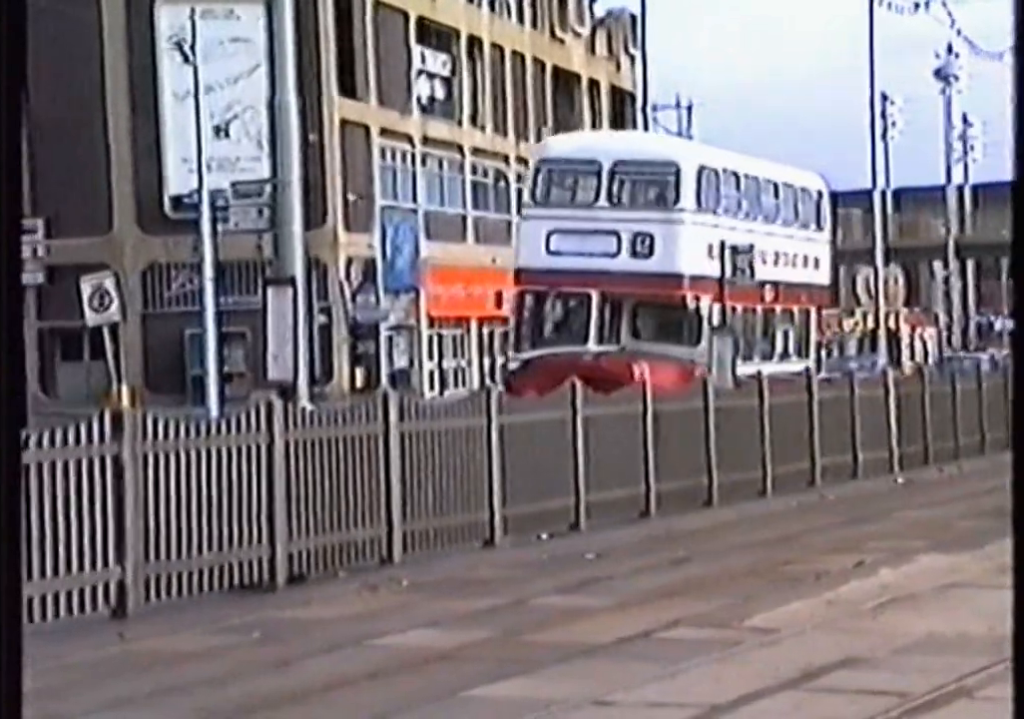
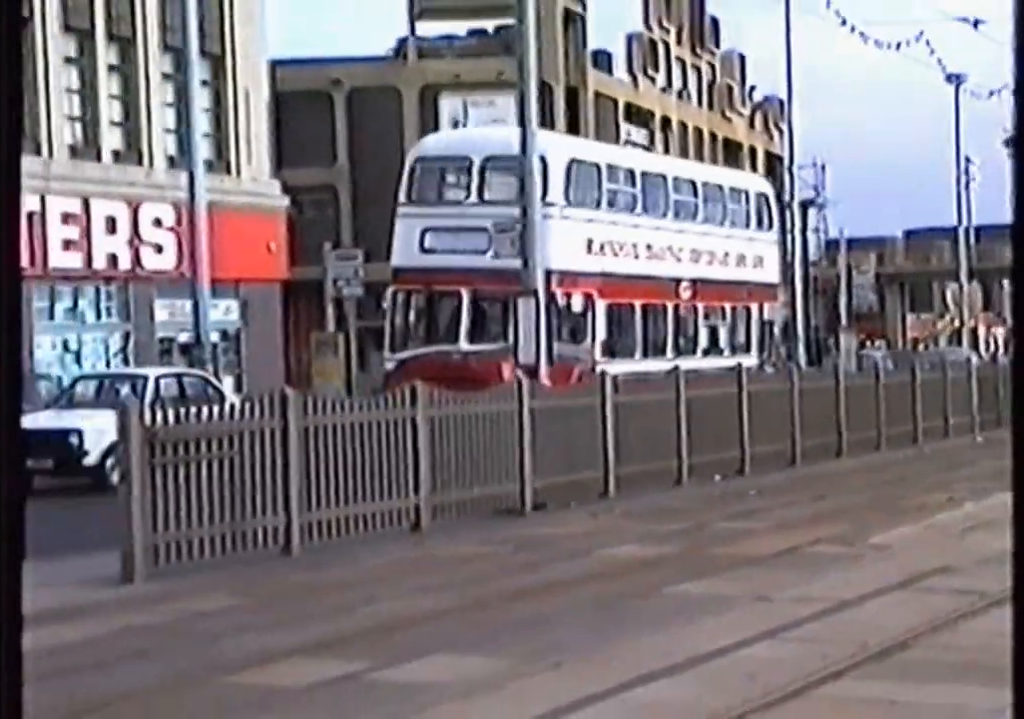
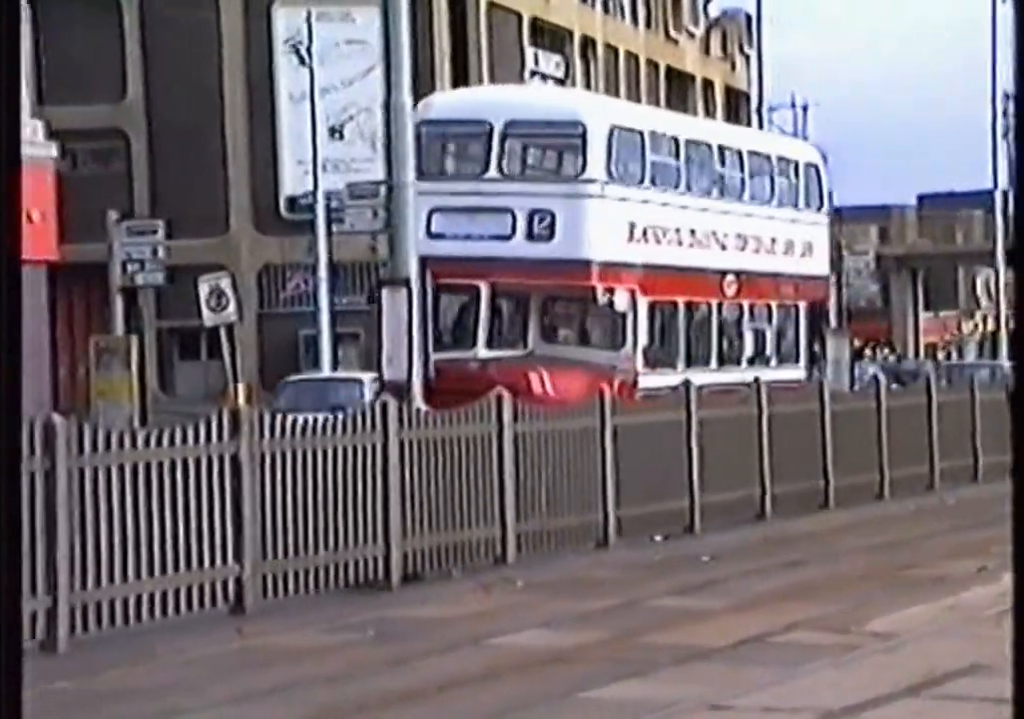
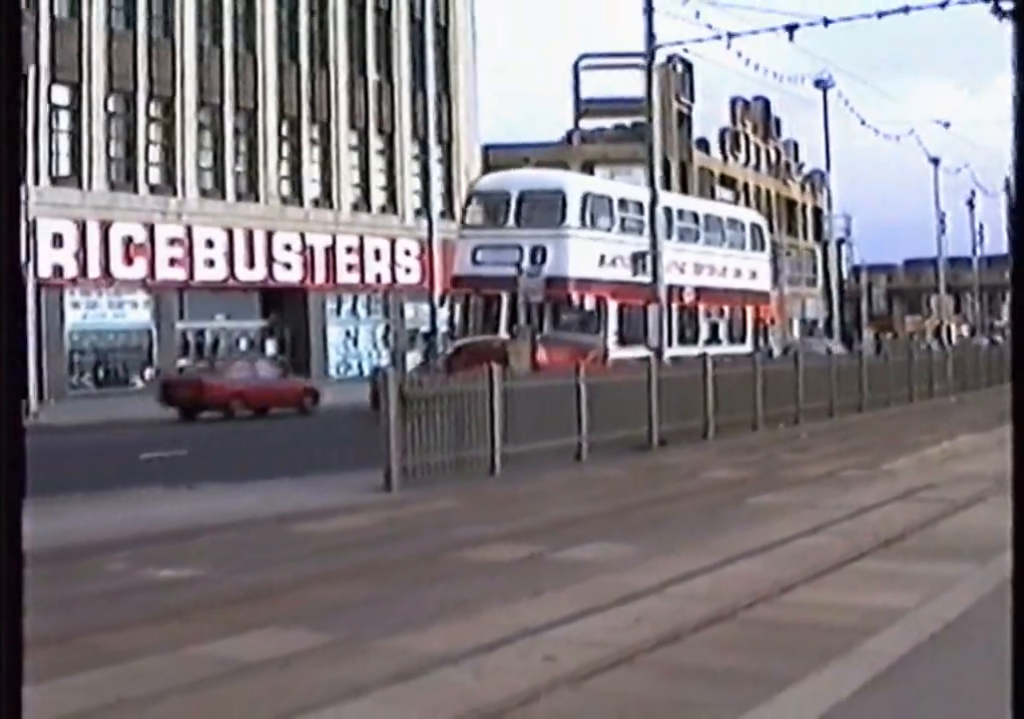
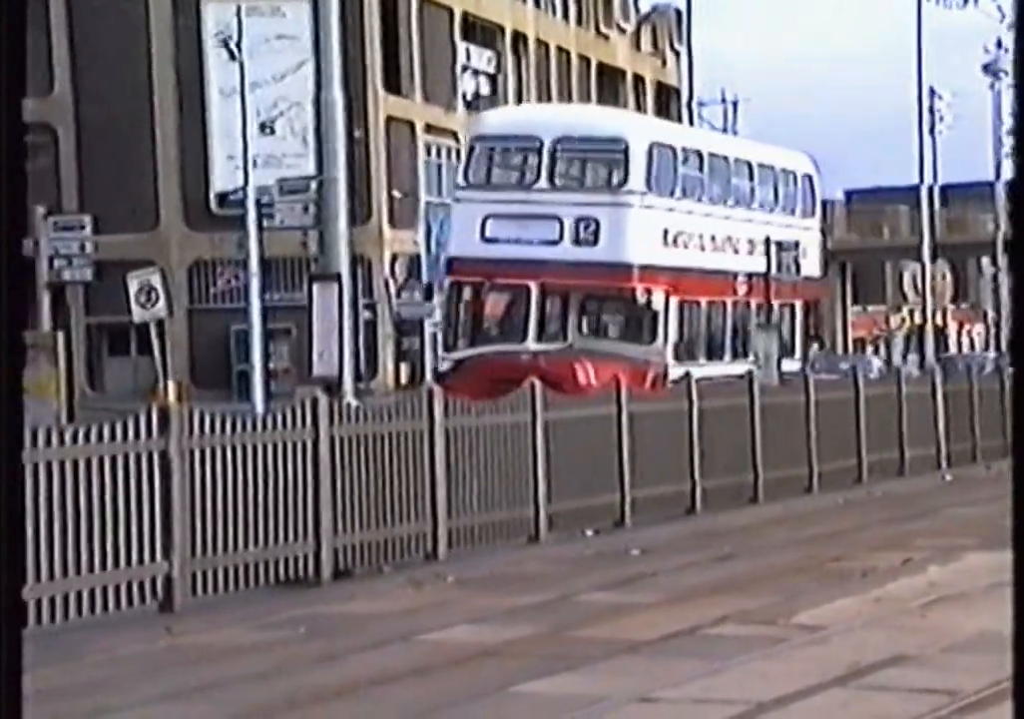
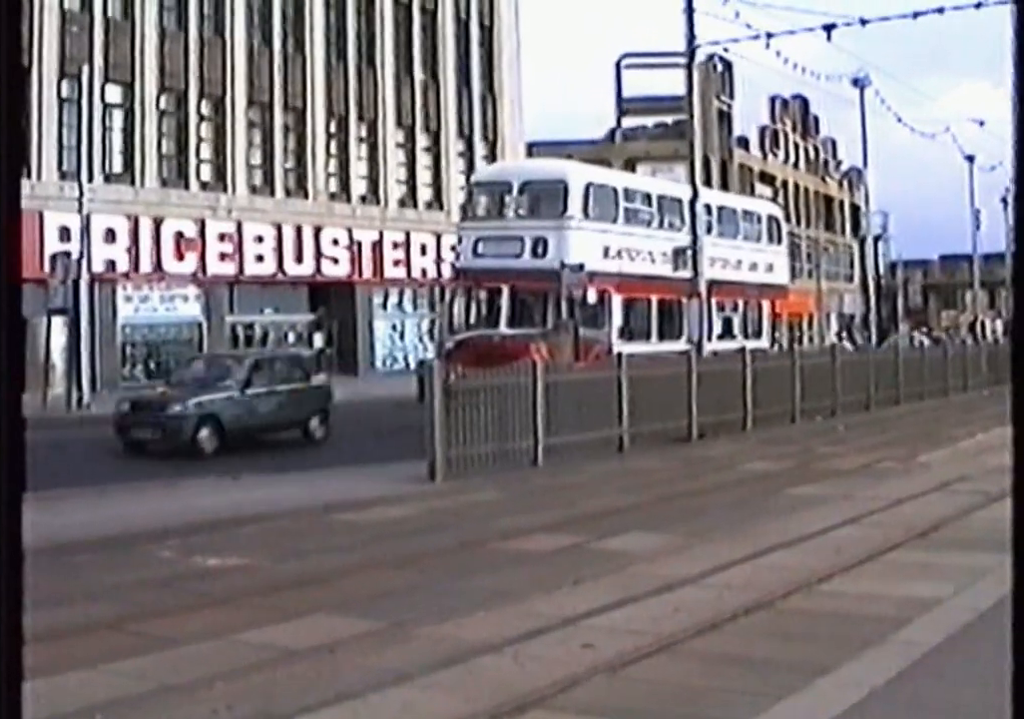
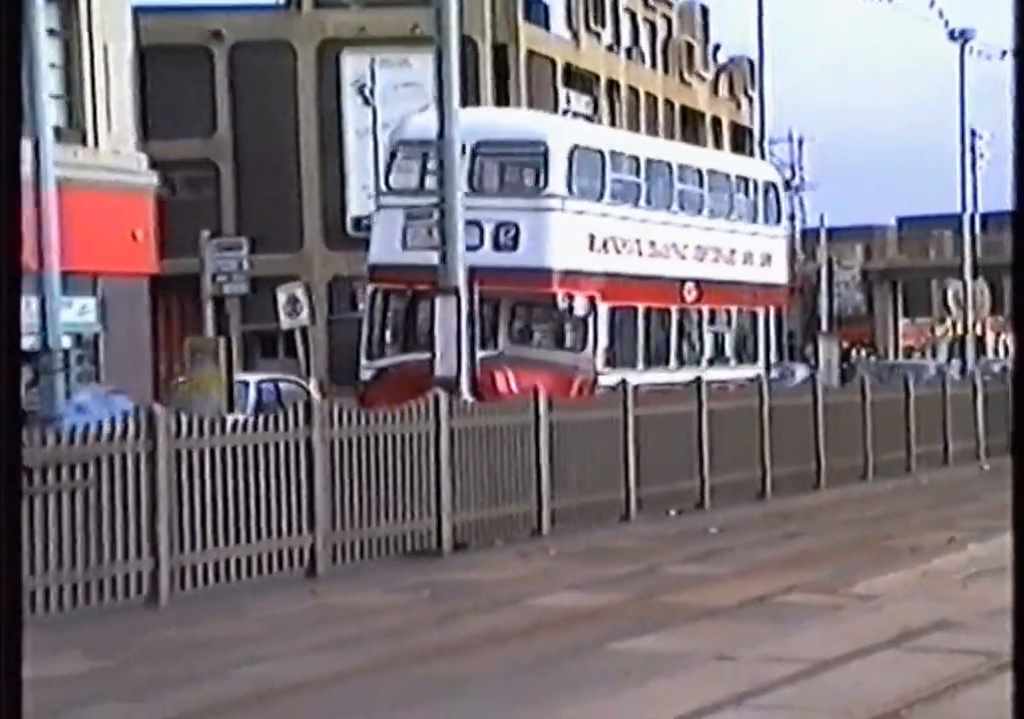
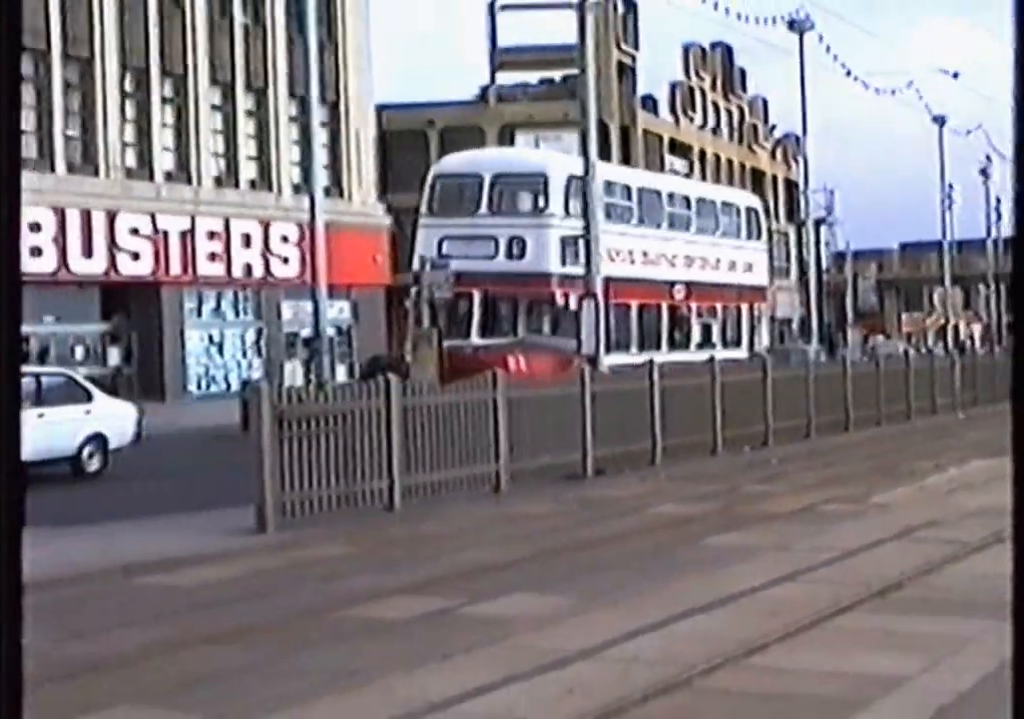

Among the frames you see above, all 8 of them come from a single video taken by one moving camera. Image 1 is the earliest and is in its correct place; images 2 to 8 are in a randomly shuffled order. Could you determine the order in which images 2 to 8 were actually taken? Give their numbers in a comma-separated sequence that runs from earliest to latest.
5, 3, 7, 2, 8, 4, 6
